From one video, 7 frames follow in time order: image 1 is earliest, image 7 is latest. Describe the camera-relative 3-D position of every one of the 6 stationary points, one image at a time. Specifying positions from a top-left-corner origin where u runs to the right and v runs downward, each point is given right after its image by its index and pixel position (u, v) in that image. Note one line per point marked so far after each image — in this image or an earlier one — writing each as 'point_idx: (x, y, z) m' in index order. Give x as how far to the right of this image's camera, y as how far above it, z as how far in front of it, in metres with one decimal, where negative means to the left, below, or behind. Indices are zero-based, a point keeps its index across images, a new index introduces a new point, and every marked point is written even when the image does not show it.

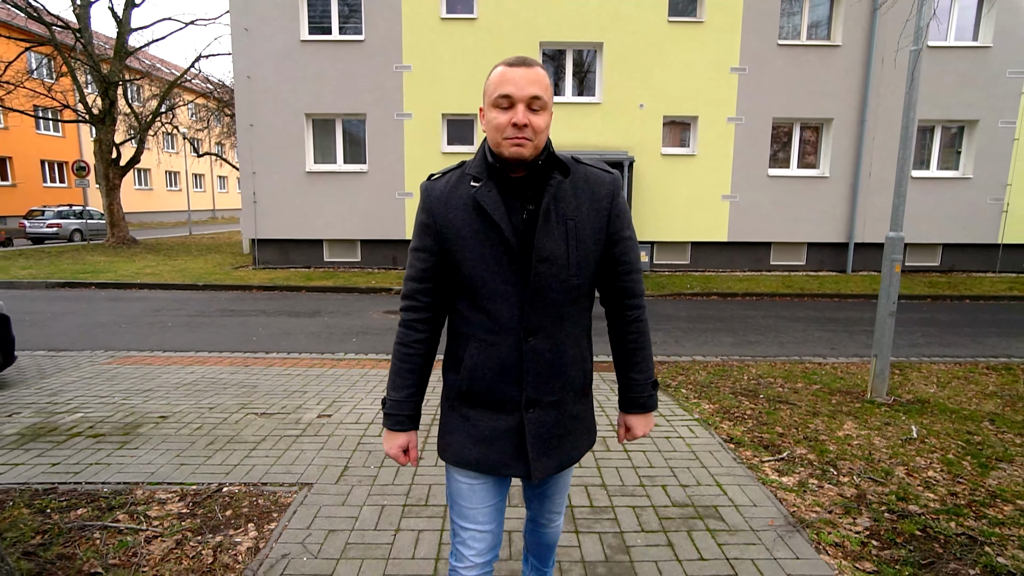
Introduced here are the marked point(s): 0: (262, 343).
0: (-3.5, -0.7, +7.6) m
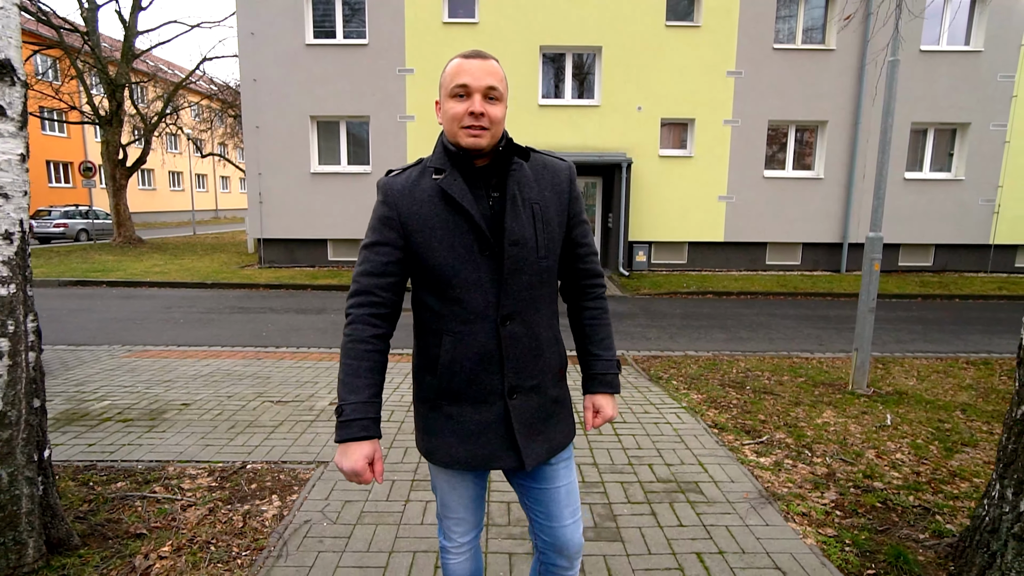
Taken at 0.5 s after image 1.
0: (-3.5, -0.7, +7.9) m
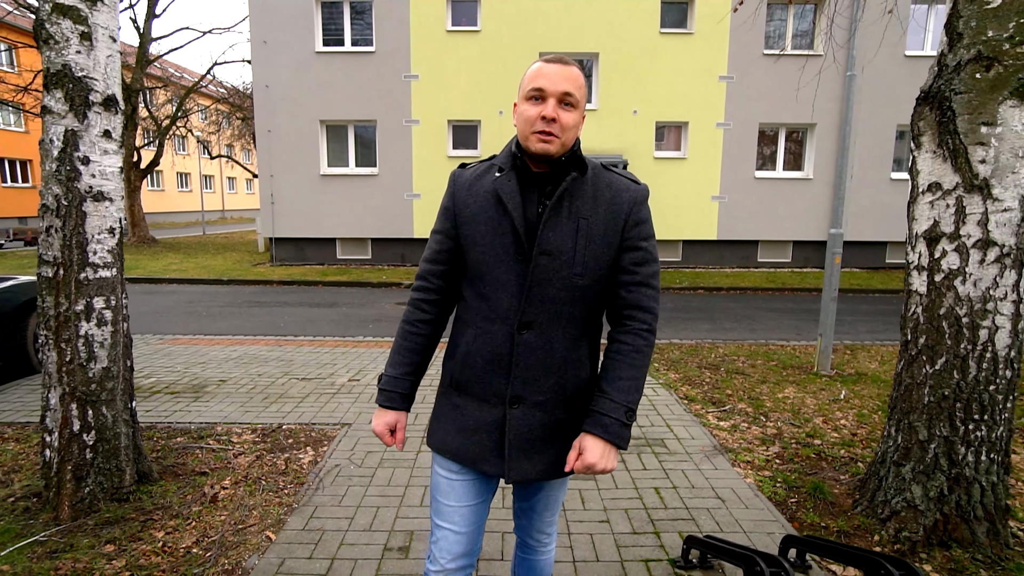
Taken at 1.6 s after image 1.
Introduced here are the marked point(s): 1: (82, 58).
0: (-3.5, -0.6, +8.6) m
1: (-2.1, +1.2, +2.7) m
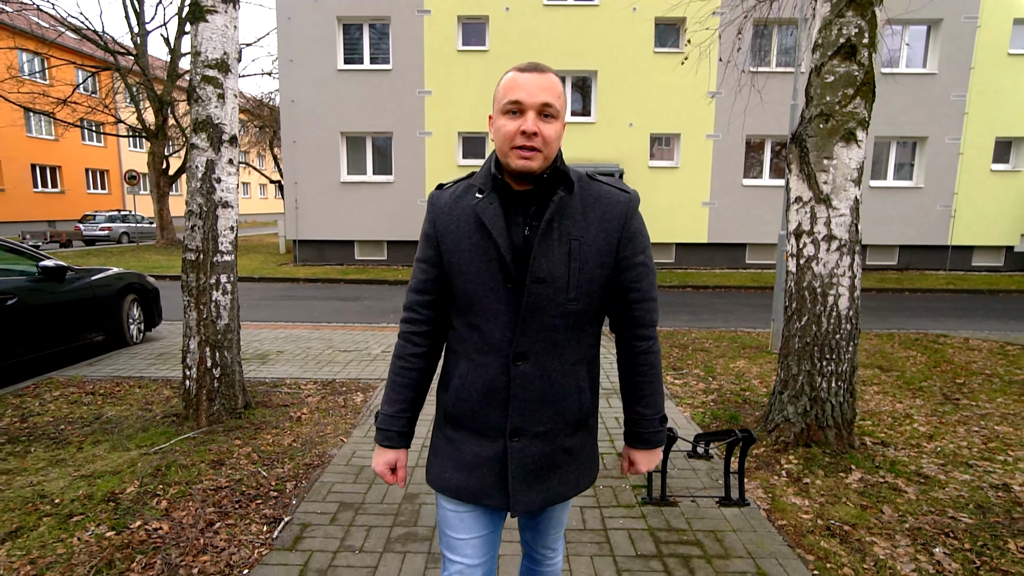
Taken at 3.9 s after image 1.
0: (-3.4, -0.5, +9.8) m
1: (-2.2, +1.3, +4.0) m
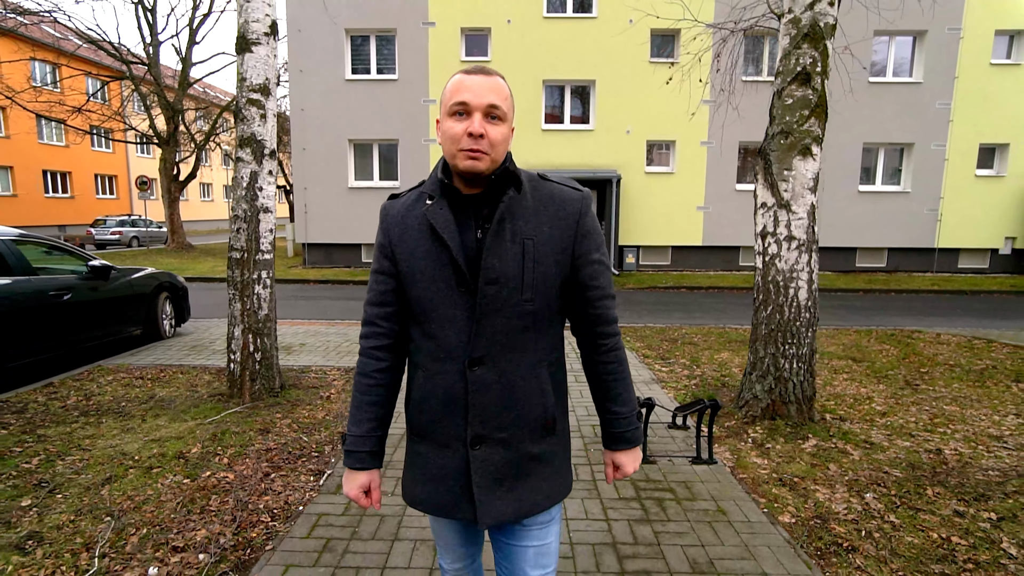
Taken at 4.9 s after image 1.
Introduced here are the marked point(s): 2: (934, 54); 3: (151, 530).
0: (-3.4, -0.5, +10.4) m
1: (-2.1, +1.4, +4.6) m
2: (+12.4, +6.9, +16.0) m
3: (-1.9, -1.2, +2.8) m
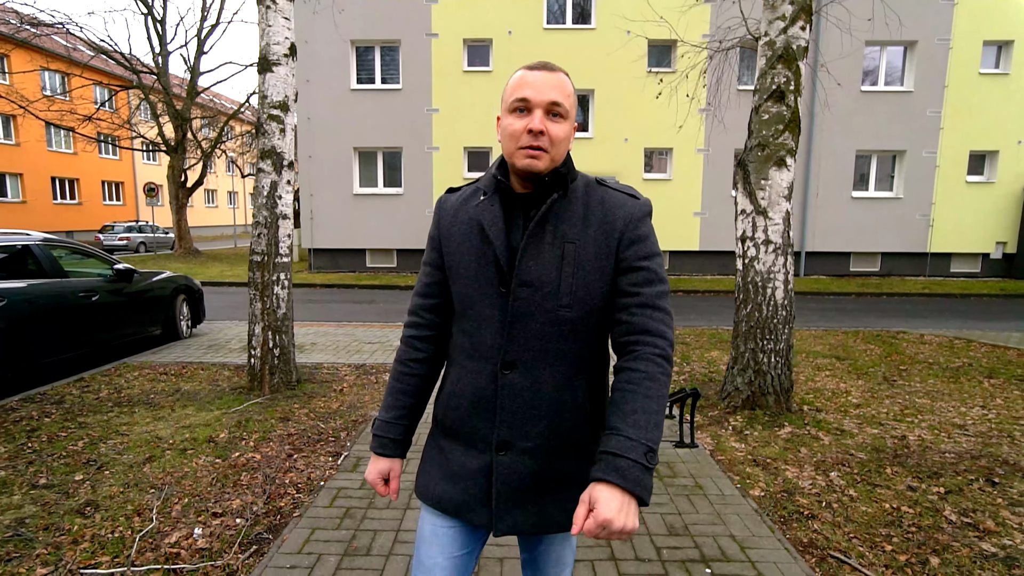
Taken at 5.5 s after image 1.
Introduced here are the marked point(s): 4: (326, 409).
0: (-3.4, -0.6, +10.8) m
1: (-2.1, +1.3, +5.0) m
2: (+12.4, +6.8, +16.4) m
3: (-1.9, -1.2, +3.2) m
4: (-1.6, -1.1, +4.8) m
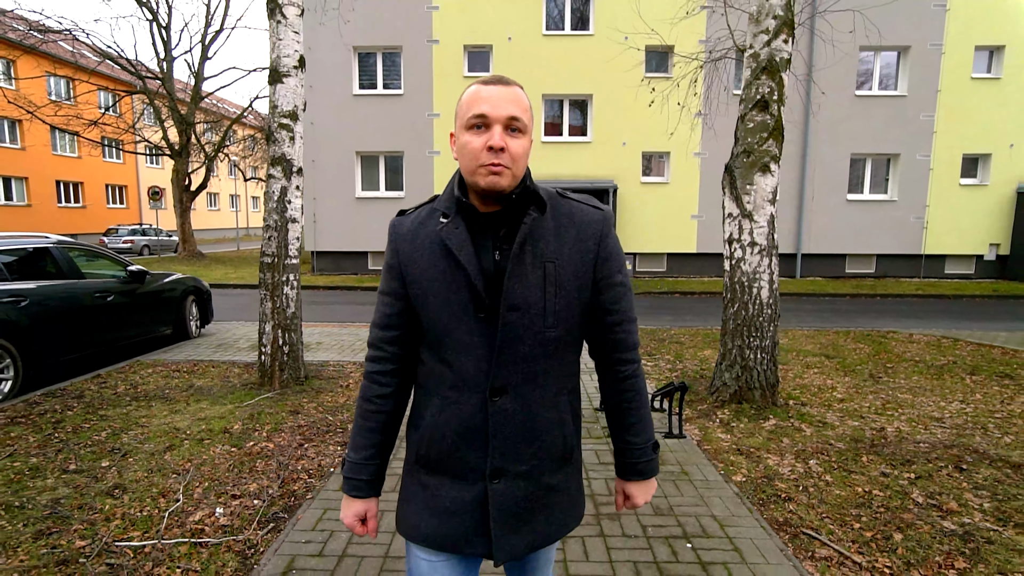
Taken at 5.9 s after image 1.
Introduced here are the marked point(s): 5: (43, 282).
0: (-3.4, -0.6, +11.1) m
1: (-2.1, +1.3, +5.3) m
2: (+12.4, +6.7, +16.7) m
3: (-1.9, -1.2, +3.4) m
4: (-1.6, -1.1, +5.0) m
5: (-5.1, +0.1, +6.0) m
